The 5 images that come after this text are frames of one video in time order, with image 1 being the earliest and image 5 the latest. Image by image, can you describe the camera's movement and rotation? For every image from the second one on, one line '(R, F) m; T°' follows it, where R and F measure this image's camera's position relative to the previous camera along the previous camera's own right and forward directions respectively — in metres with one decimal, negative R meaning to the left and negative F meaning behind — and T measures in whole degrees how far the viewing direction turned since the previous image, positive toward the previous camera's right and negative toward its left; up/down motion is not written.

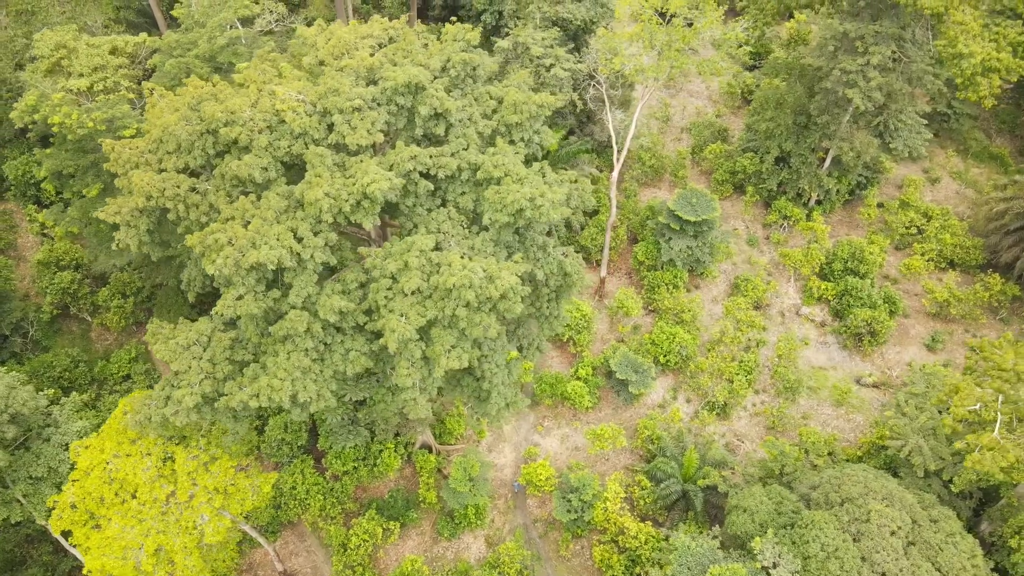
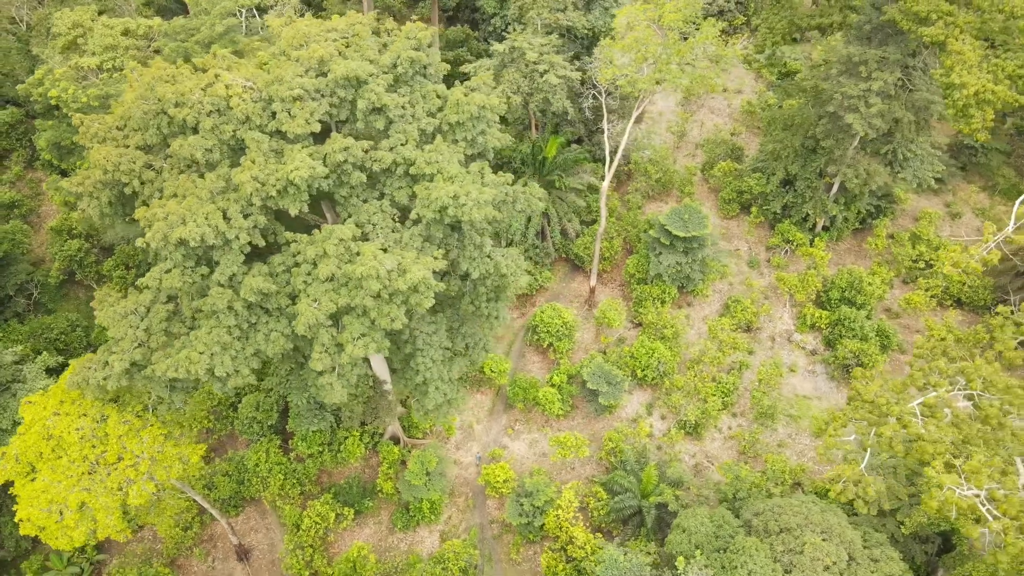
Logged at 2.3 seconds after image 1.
(+1.5, -0.1) m; -4°
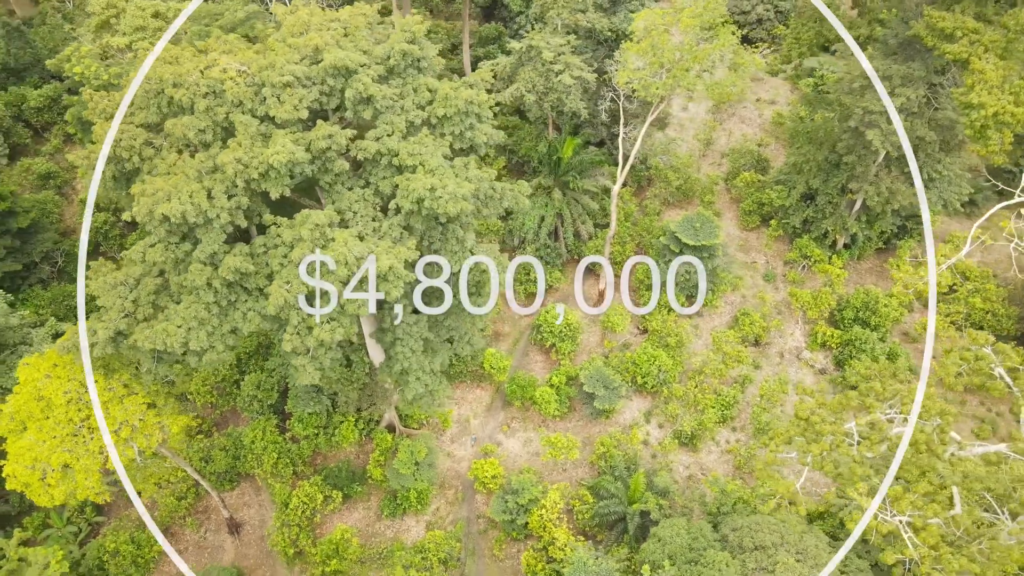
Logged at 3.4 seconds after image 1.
(+0.8, 0.0) m; -3°
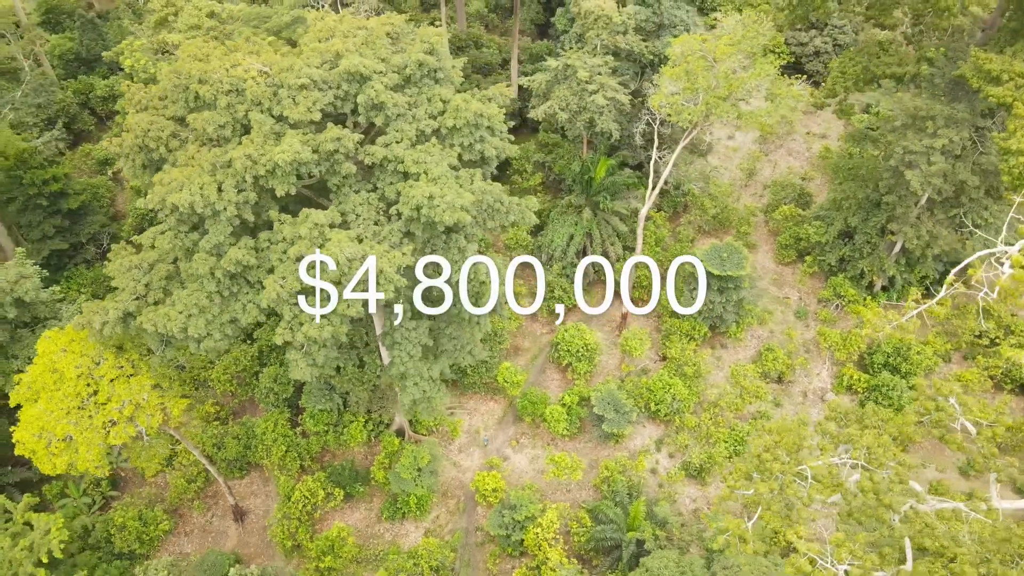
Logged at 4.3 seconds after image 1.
(+0.7, 0.0) m; -4°
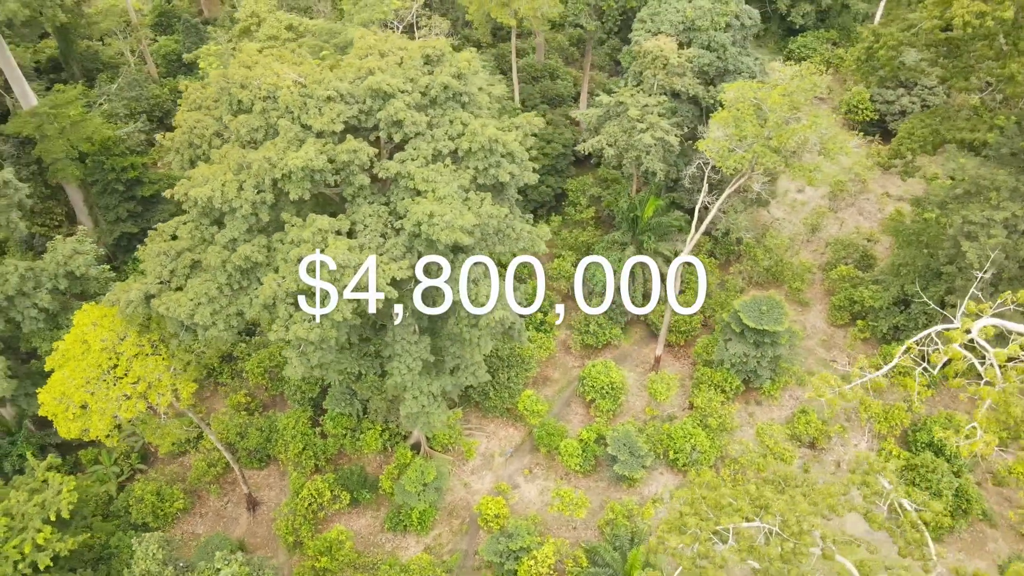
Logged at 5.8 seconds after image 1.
(+1.1, 0.0) m; -7°
